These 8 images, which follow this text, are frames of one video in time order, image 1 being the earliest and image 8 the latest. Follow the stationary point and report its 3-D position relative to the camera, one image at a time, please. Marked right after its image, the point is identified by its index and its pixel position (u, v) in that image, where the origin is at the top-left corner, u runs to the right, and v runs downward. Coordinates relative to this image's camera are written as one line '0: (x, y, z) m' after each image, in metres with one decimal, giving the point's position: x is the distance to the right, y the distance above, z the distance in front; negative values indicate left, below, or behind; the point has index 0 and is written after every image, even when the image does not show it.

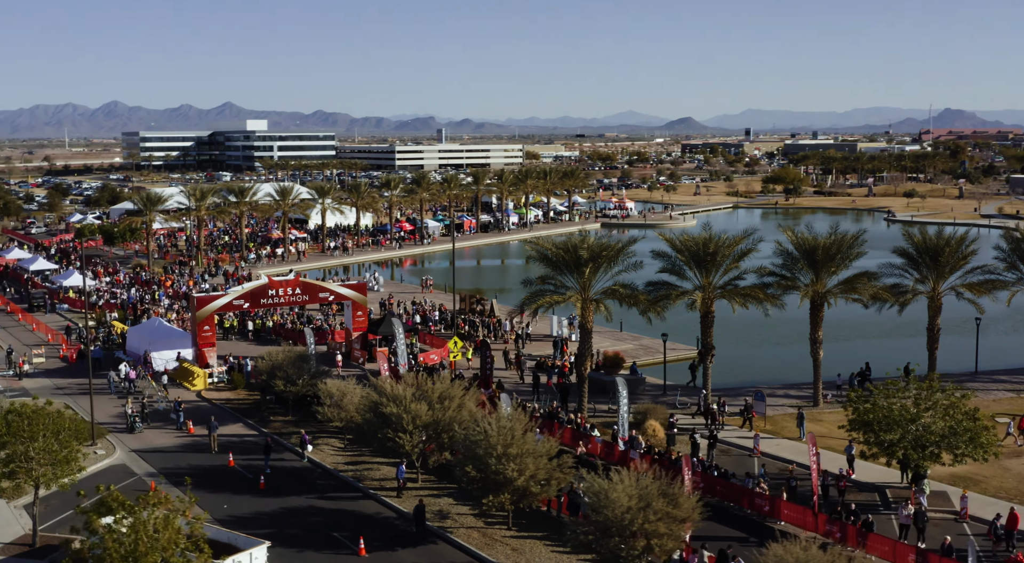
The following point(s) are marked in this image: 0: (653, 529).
0: (+2.6, -4.7, +19.6) m
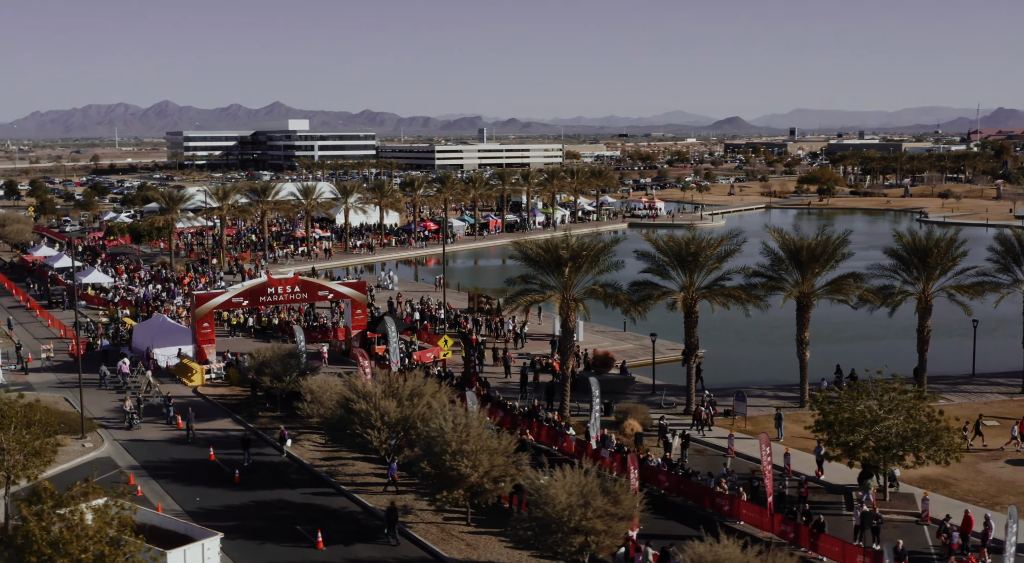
0: (+1.4, -4.7, +19.8) m
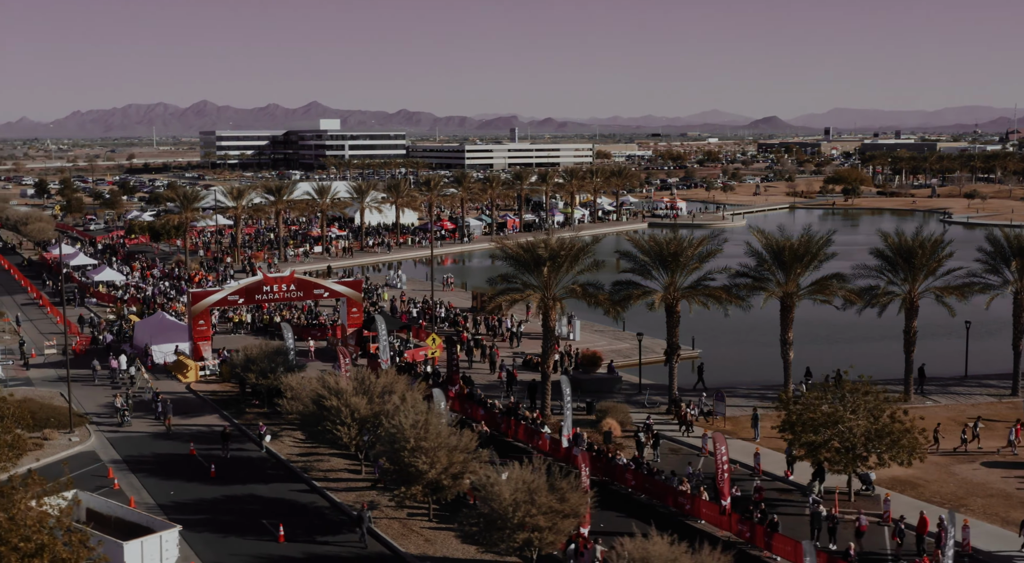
0: (+0.4, -4.7, +20.0) m
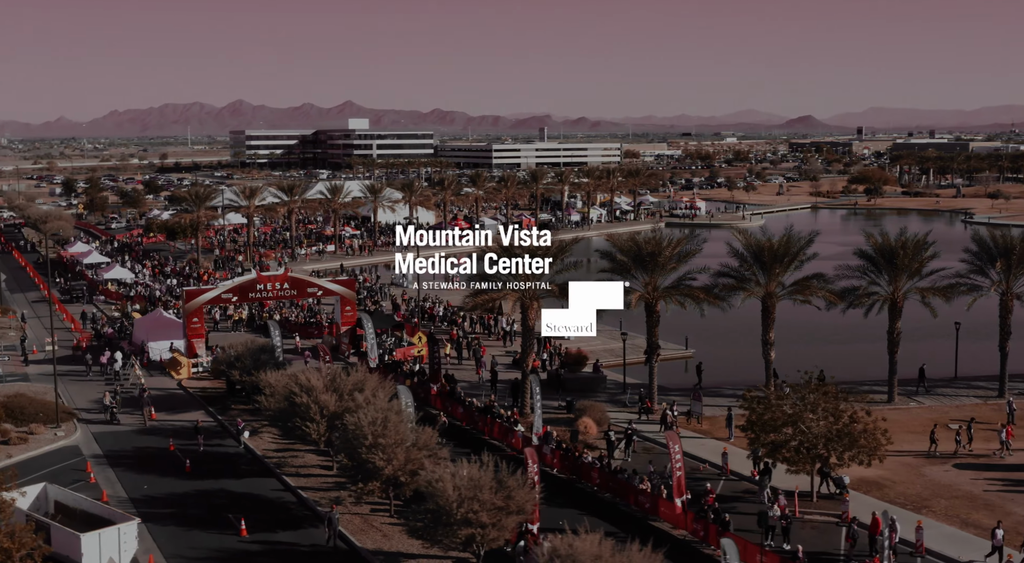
0: (-0.7, -4.6, +20.3) m
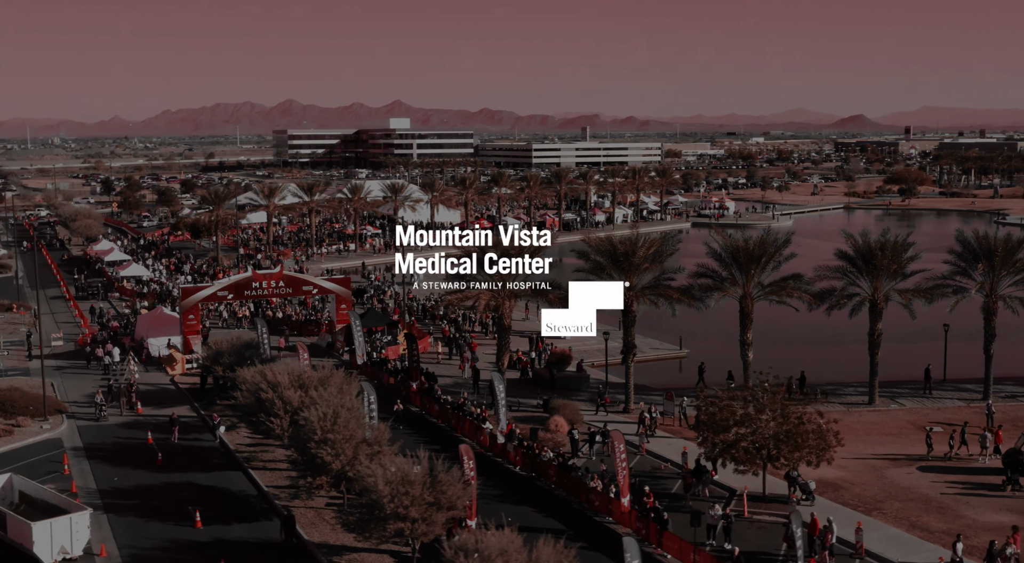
0: (-2.1, -4.6, +20.6) m
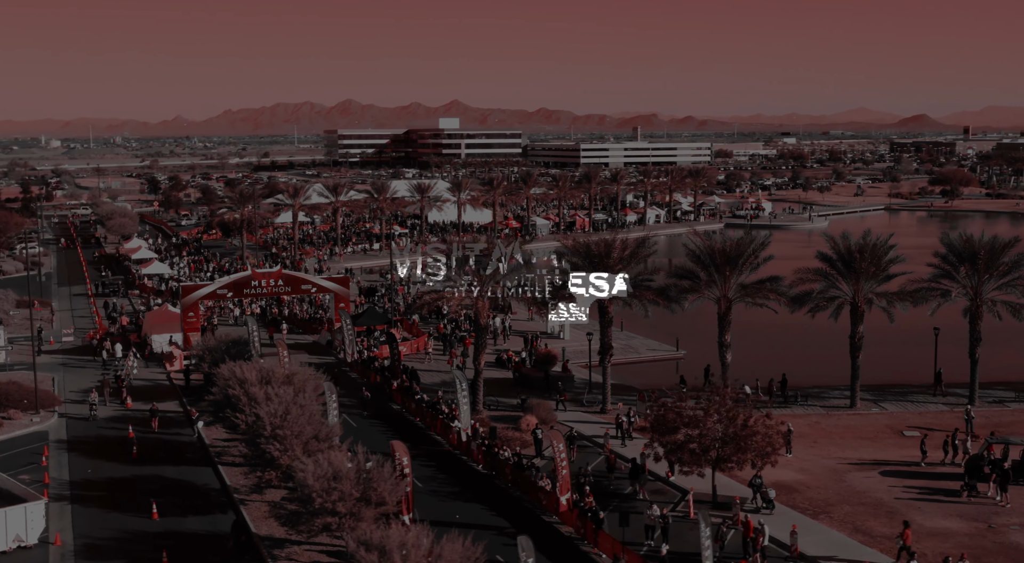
0: (-3.6, -4.6, +21.1) m
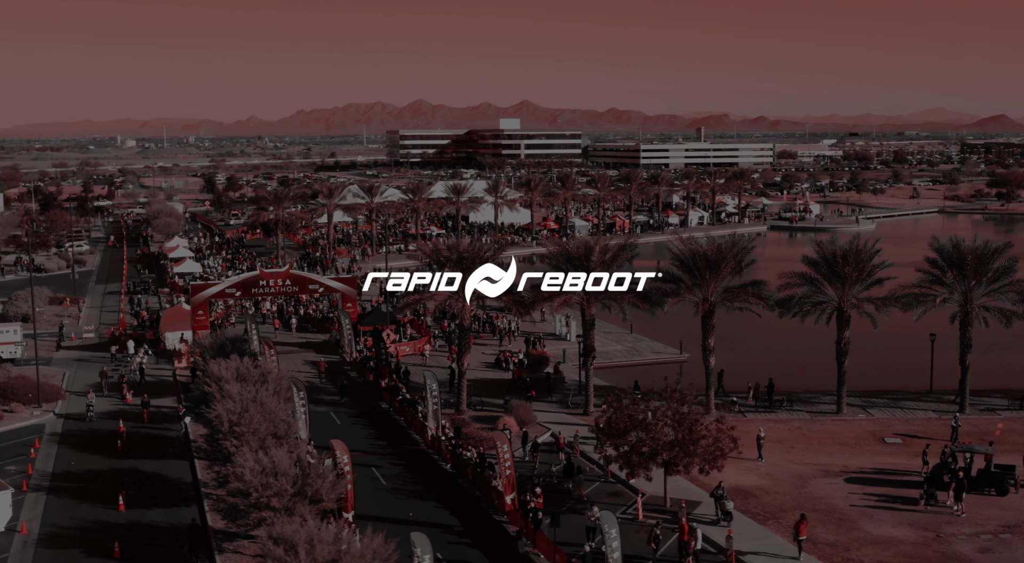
0: (-5.1, -4.6, +21.7) m
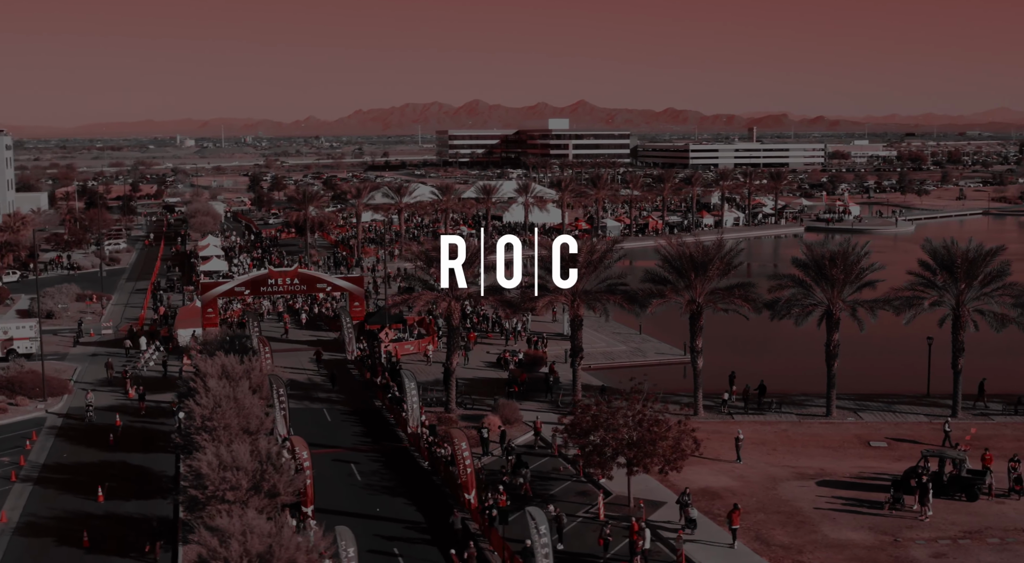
0: (-6.2, -4.6, +22.3) m
